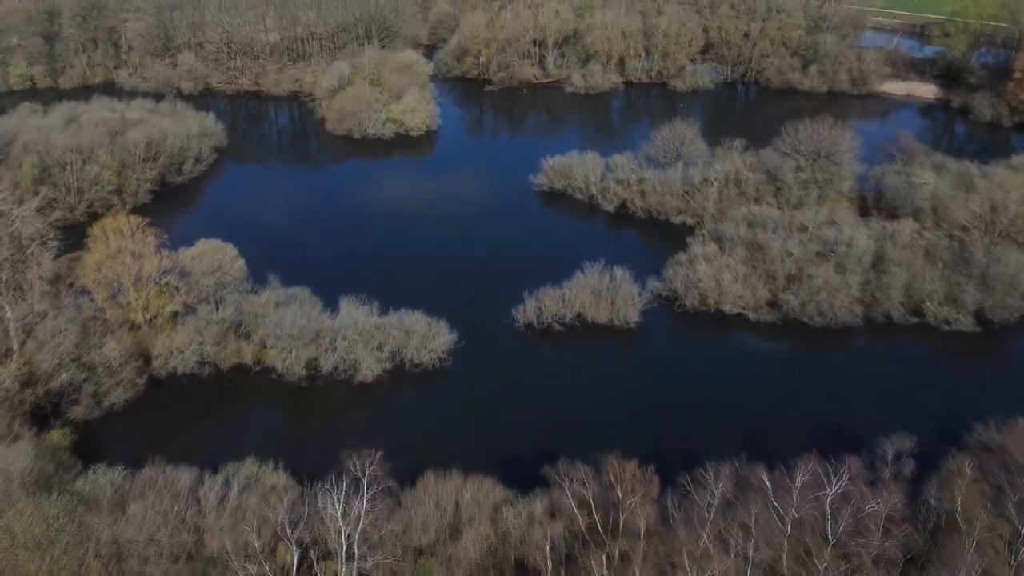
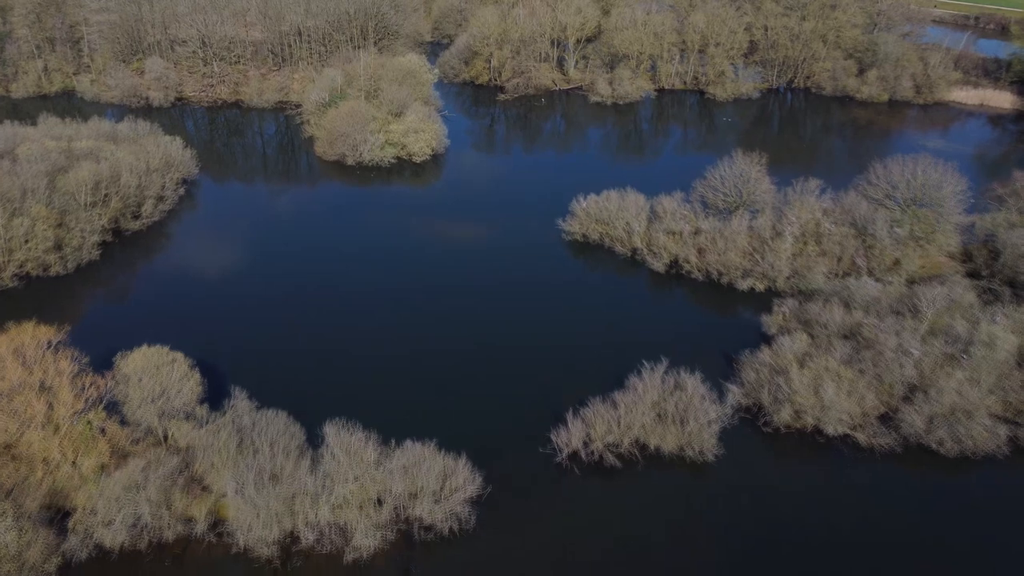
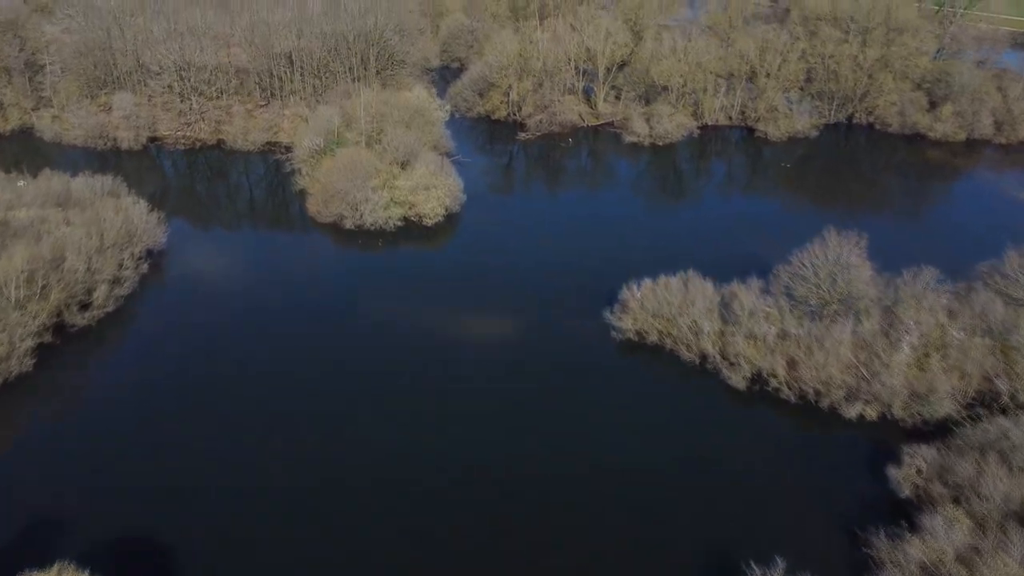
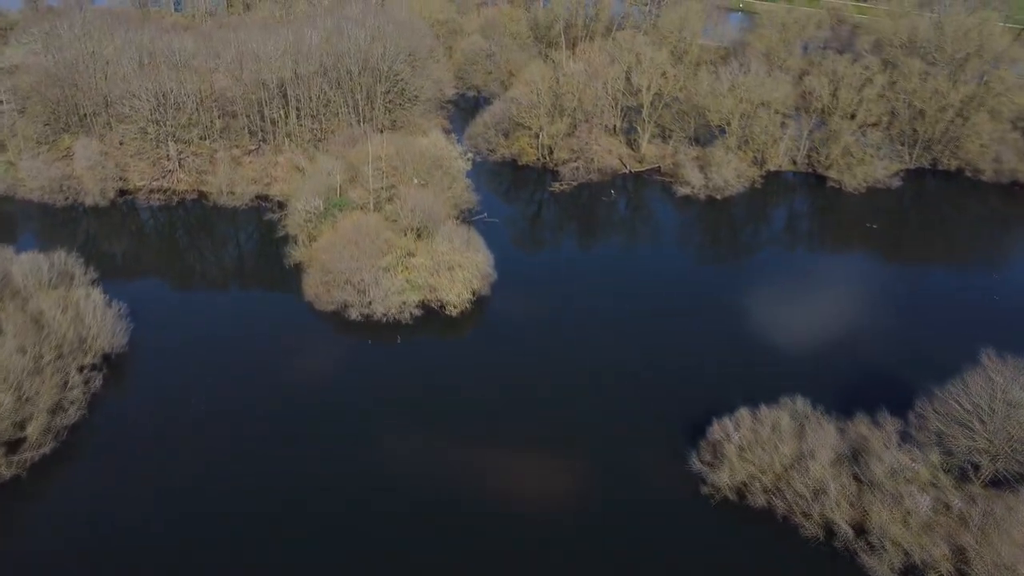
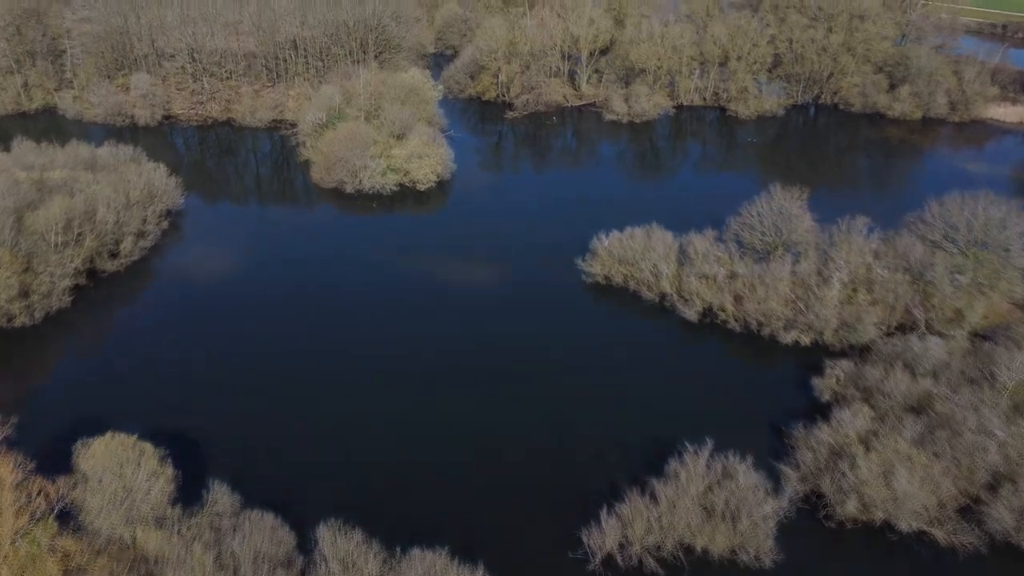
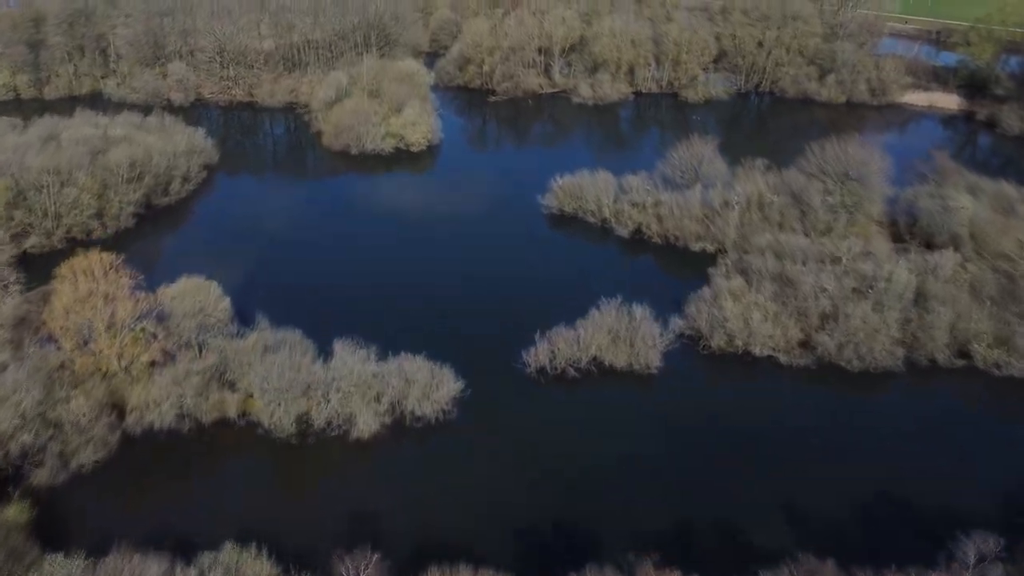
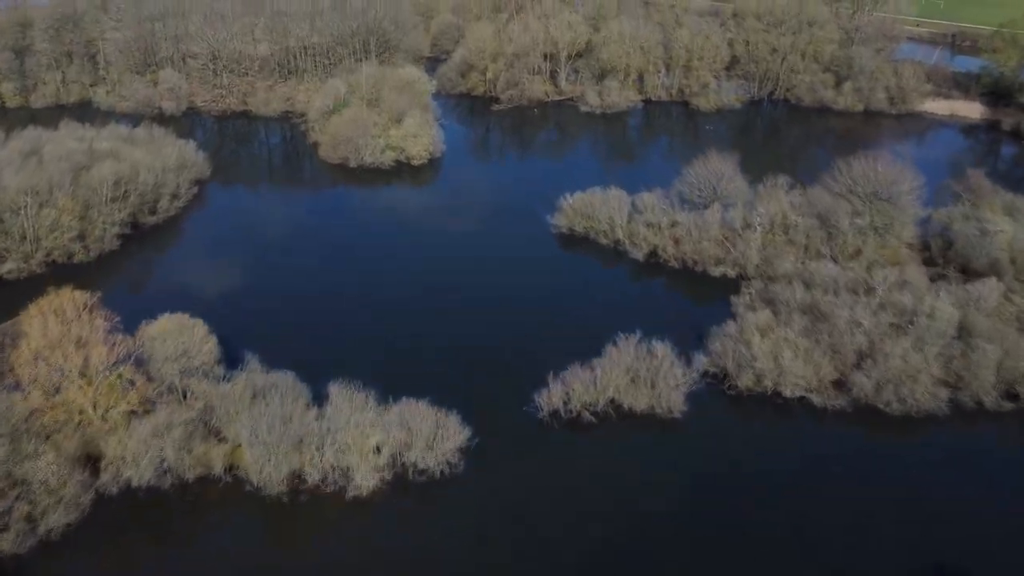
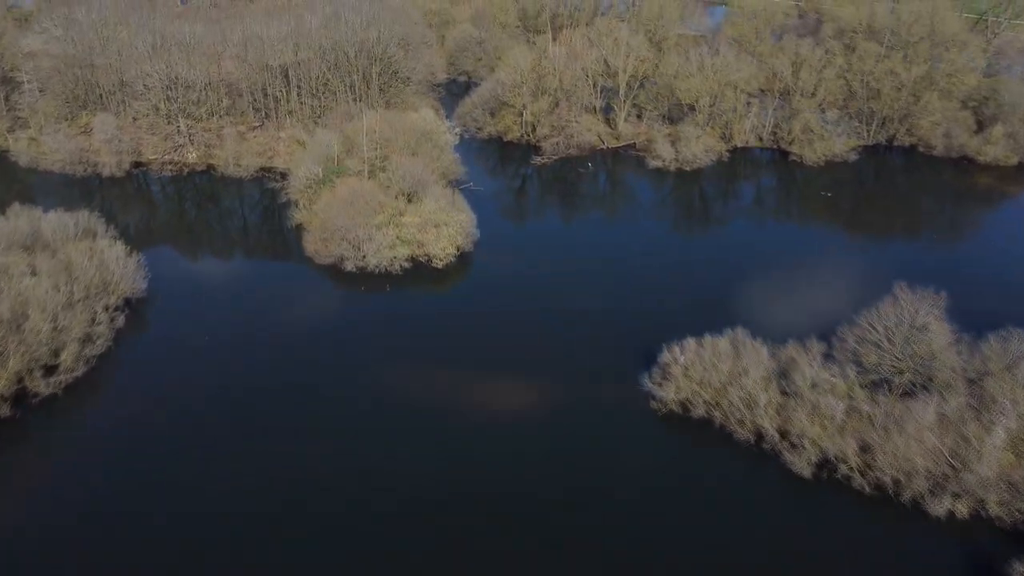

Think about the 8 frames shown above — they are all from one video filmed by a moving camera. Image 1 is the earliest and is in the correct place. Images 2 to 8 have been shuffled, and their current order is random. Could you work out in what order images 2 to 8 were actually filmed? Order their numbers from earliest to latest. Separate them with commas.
6, 7, 2, 5, 3, 8, 4
